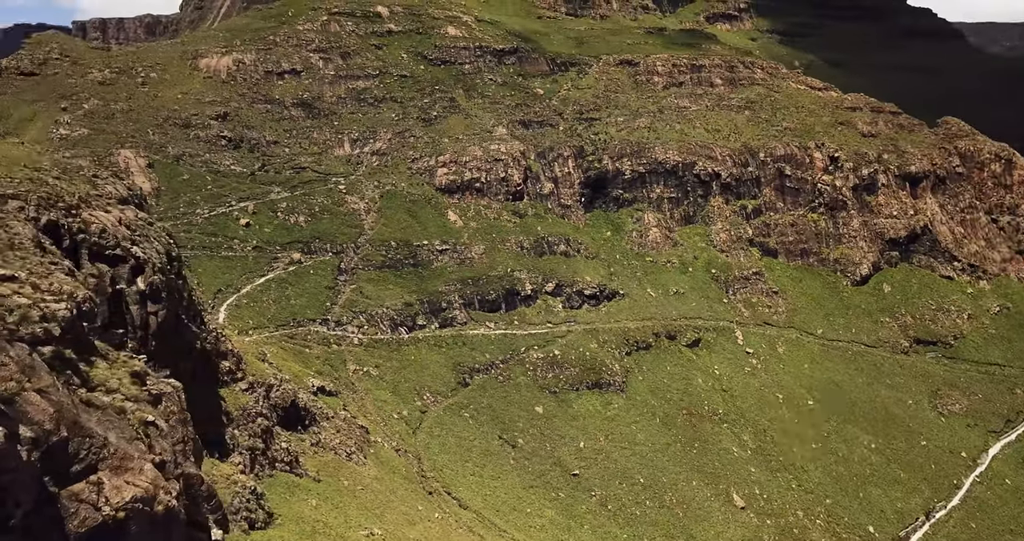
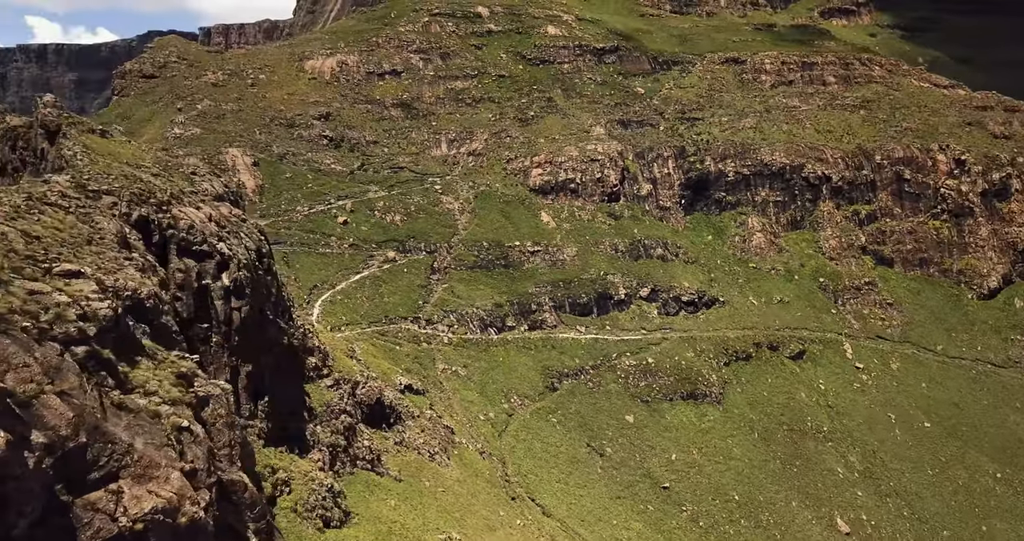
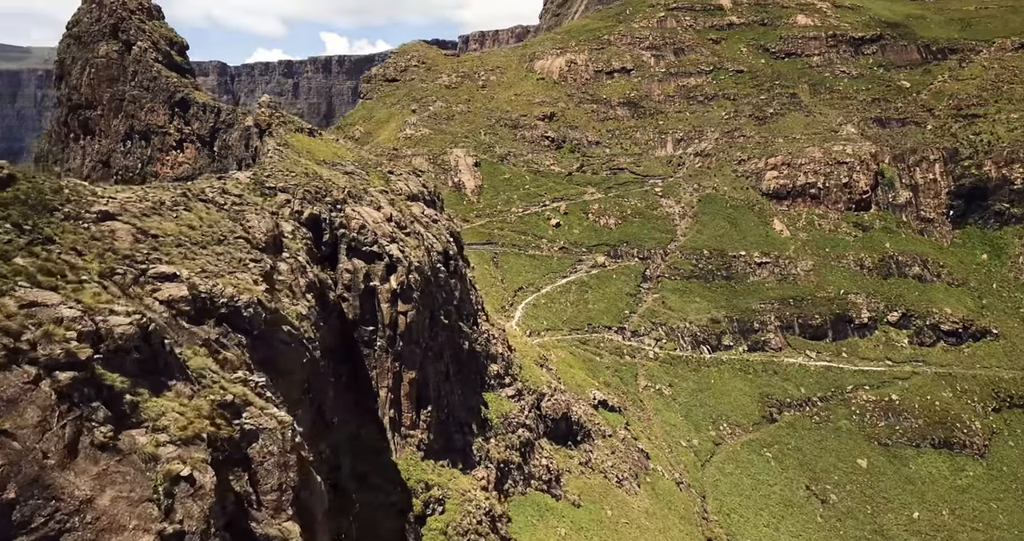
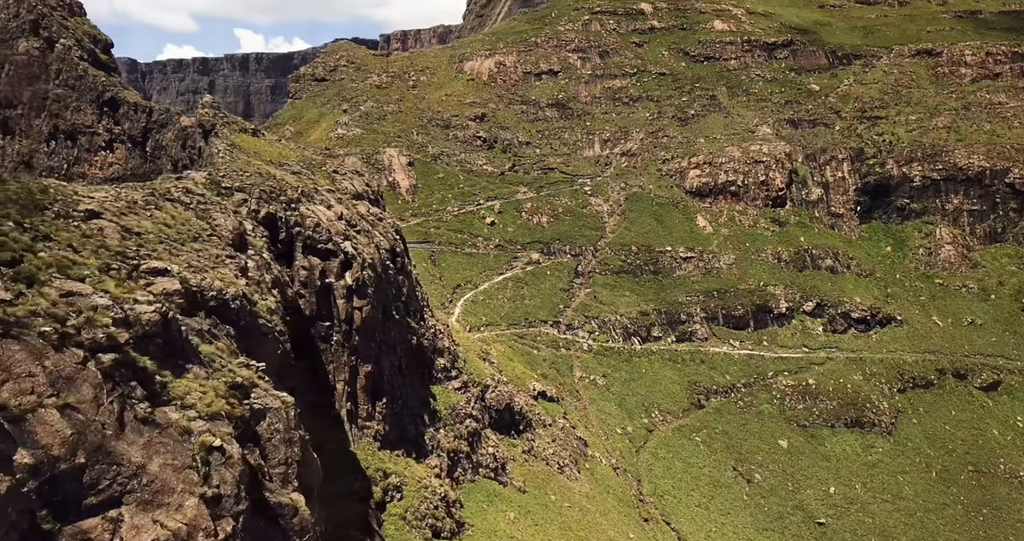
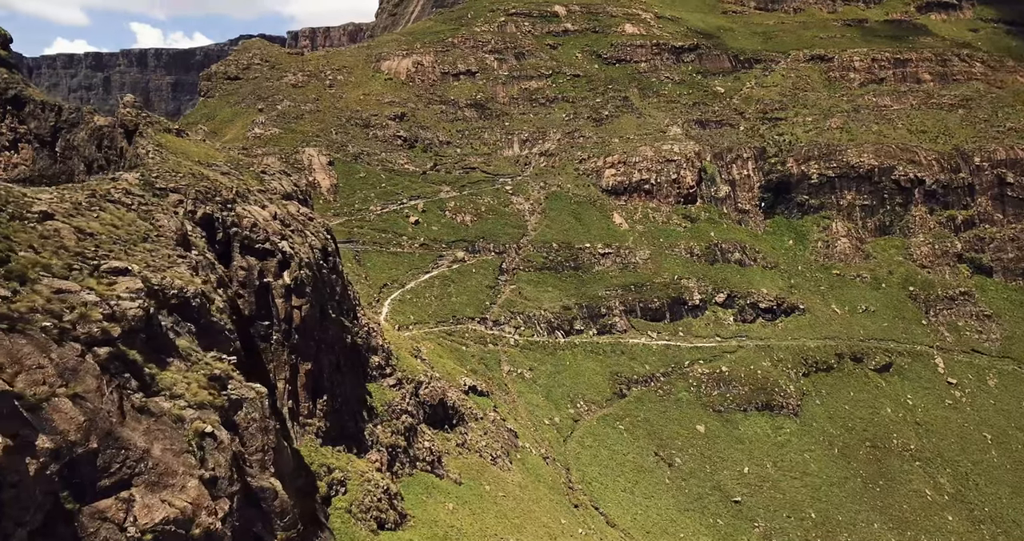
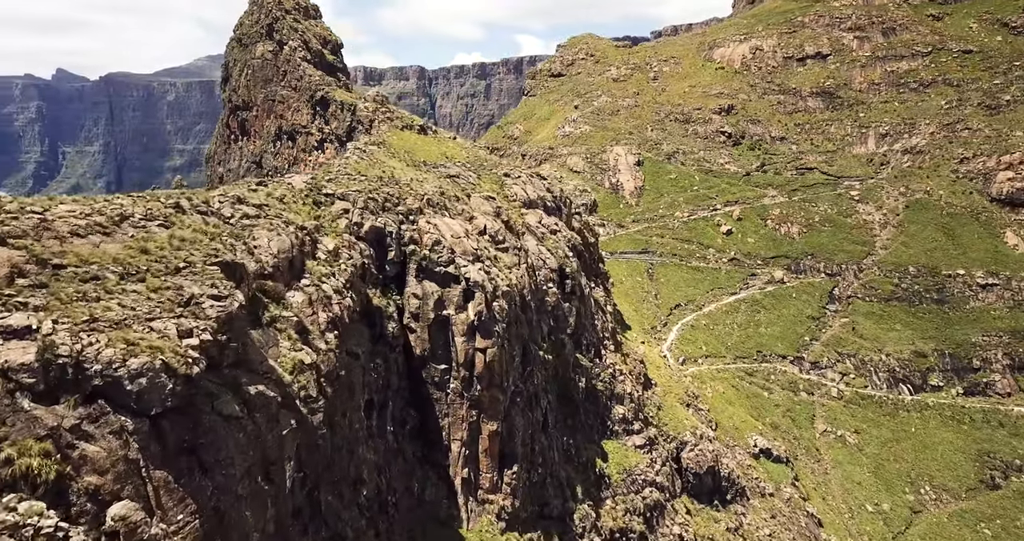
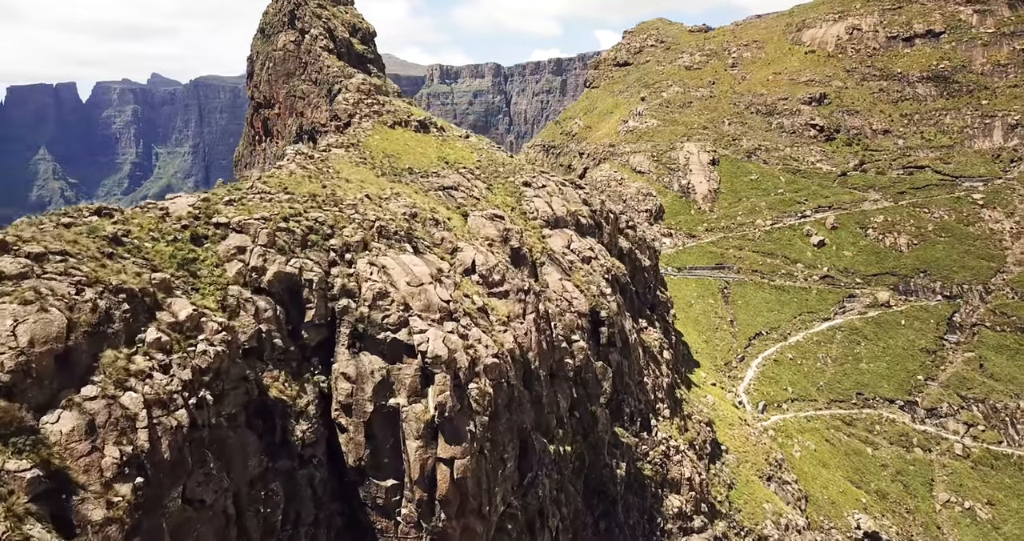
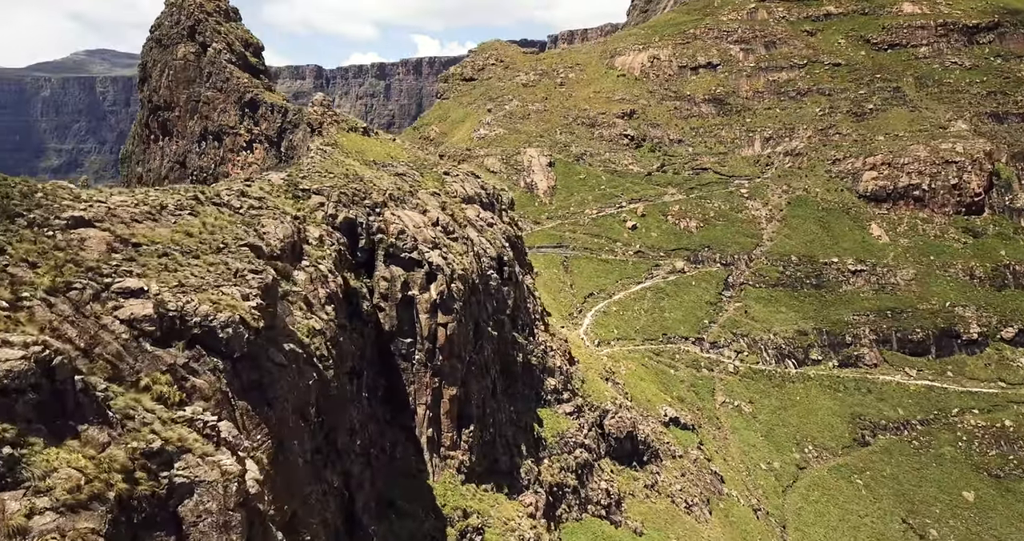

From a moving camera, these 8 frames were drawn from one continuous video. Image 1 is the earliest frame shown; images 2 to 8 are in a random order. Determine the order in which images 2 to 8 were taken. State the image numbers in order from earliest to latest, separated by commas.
2, 5, 4, 3, 8, 6, 7
